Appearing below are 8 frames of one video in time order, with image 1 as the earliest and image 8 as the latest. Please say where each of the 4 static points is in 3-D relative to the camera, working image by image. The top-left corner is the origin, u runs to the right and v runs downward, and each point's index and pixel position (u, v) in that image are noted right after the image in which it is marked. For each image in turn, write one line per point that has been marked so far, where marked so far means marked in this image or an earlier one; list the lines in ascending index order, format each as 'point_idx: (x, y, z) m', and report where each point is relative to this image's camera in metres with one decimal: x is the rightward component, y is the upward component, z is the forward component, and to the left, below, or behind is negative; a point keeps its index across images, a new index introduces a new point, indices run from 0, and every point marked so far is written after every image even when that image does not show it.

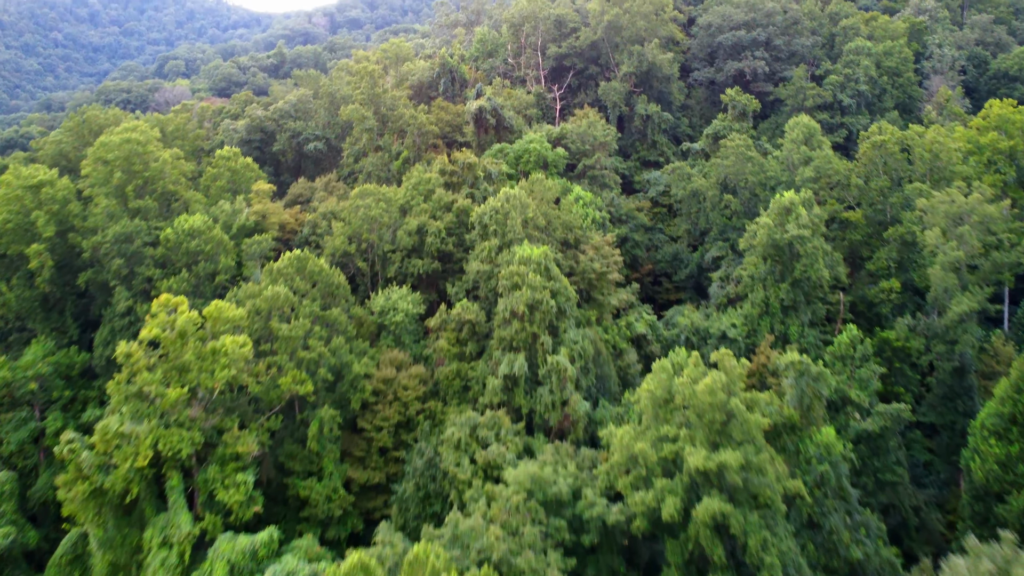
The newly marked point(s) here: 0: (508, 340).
0: (-0.1, -1.2, +18.2) m
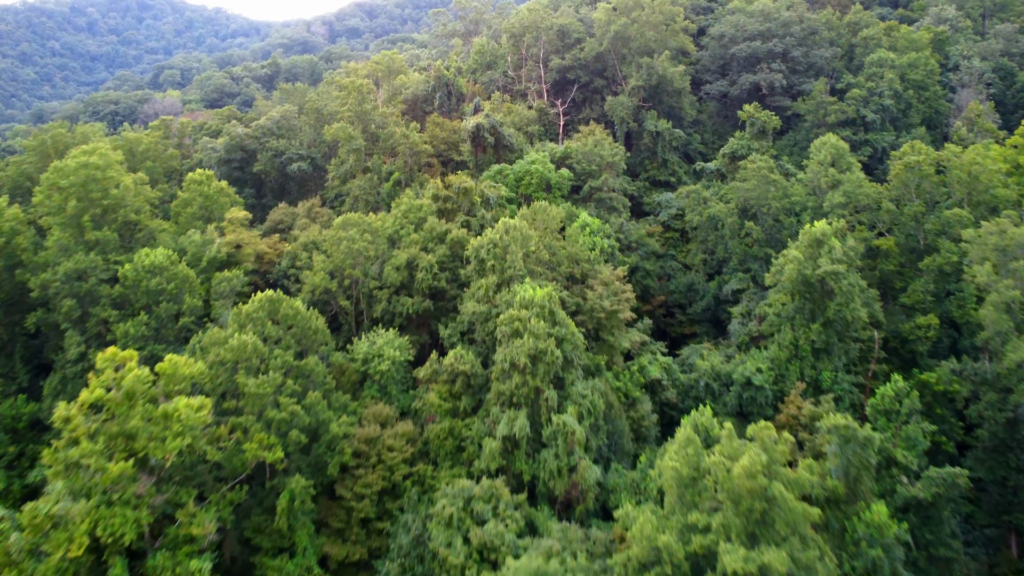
0: (-0.1, -2.2, +16.0) m
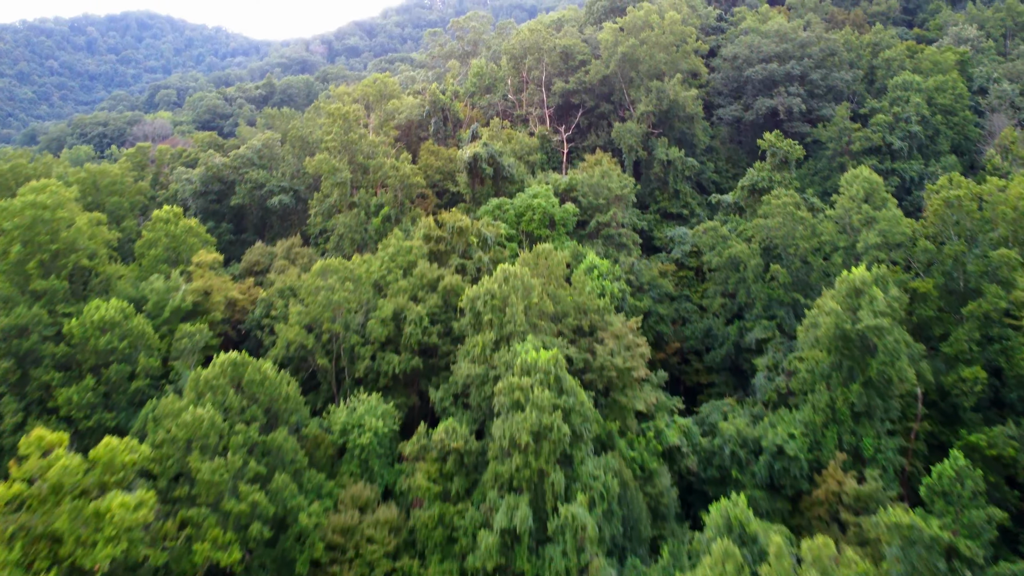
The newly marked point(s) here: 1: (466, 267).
0: (-0.1, -3.4, +13.7) m
1: (-1.1, +0.5, +19.2) m
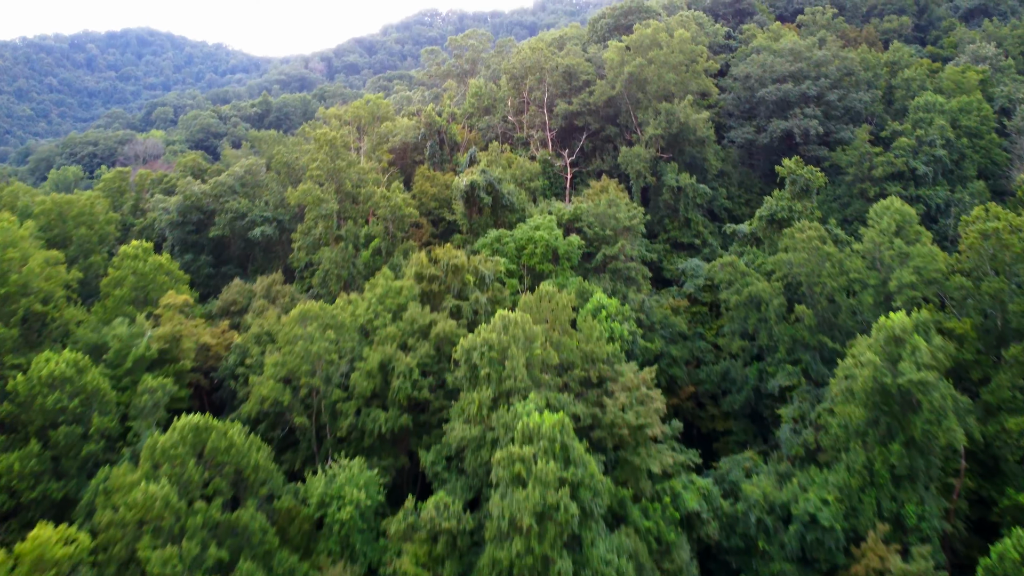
0: (-0.1, -4.2, +11.9) m
1: (-1.1, -0.5, +17.5) m
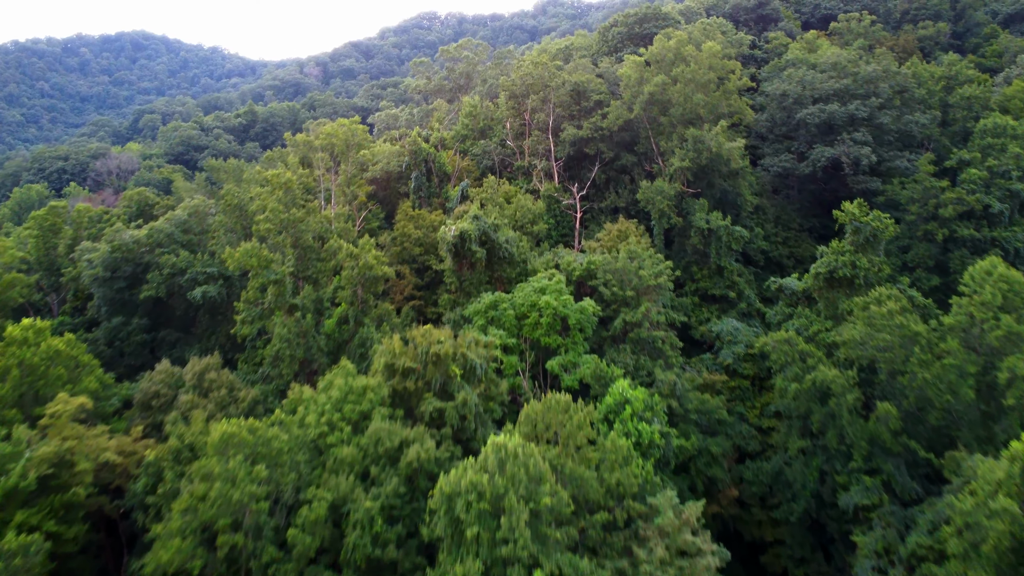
0: (-0.1, -5.9, +7.7) m
1: (-1.1, -2.2, +13.3) m
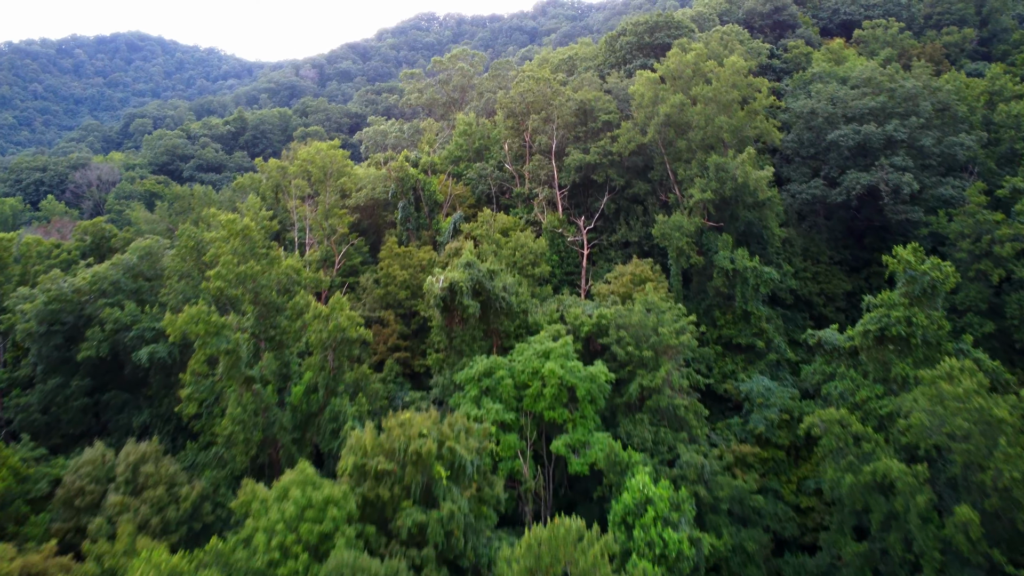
0: (-0.1, -7.1, +5.1) m
1: (-1.2, -3.4, +10.7) m
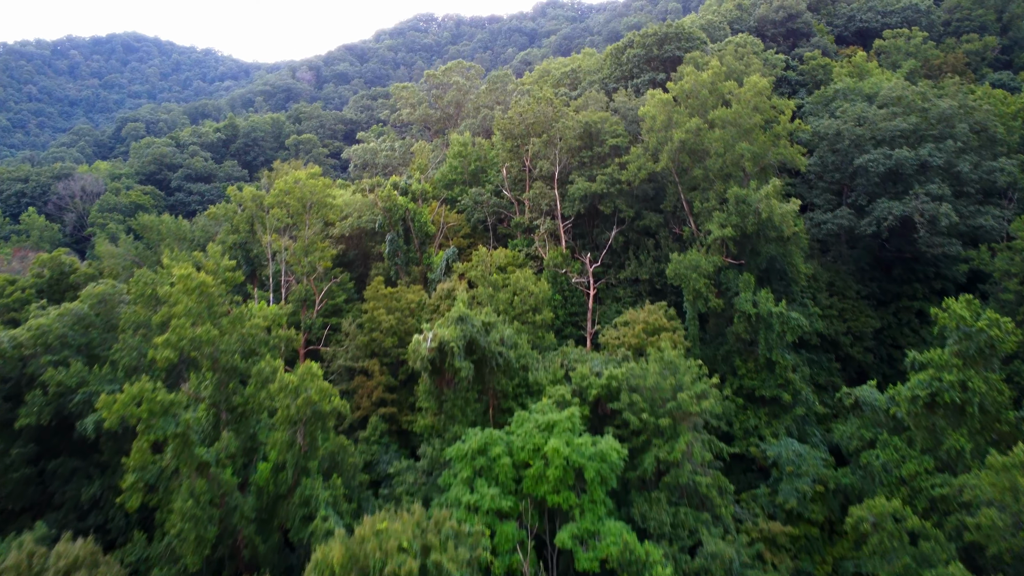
0: (-0.2, -8.2, +3.2) m
1: (-1.2, -4.4, +8.8) m
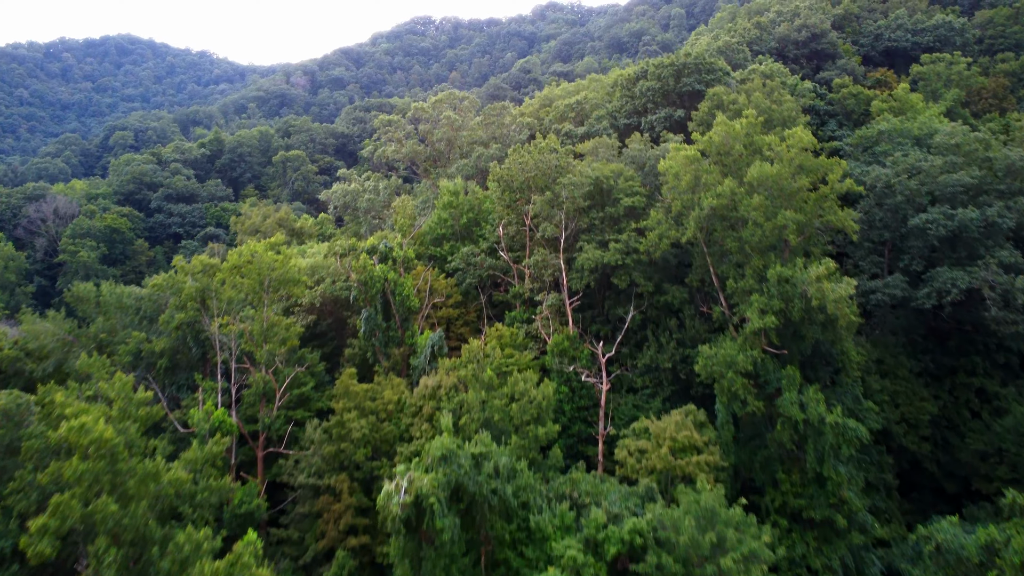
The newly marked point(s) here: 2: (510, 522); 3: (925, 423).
0: (-0.2, -10.1, +0.2) m
1: (-1.2, -6.3, +5.8) m
2: (-0.1, -3.6, +12.1) m
3: (+9.5, -3.2, +17.8) m
